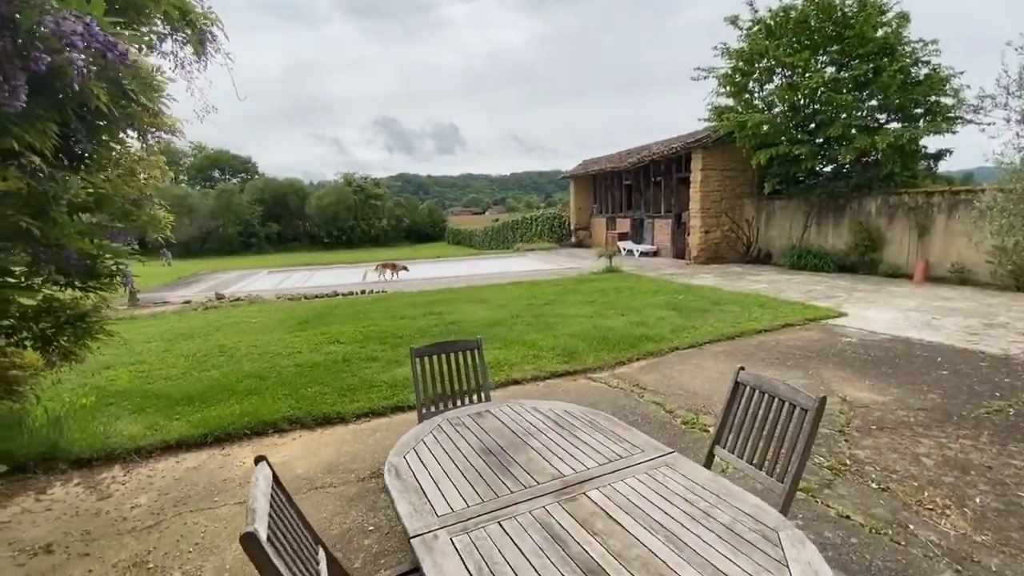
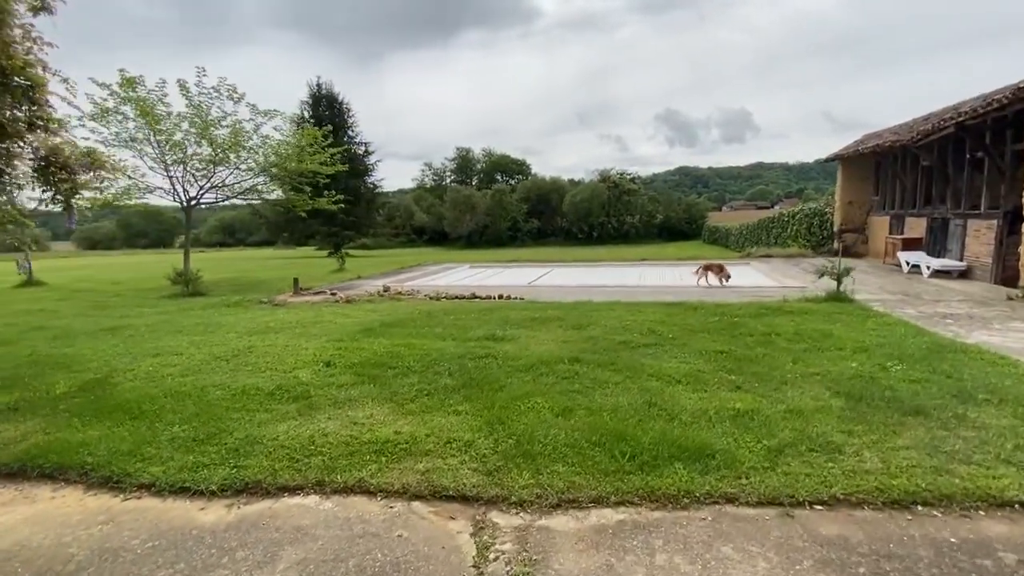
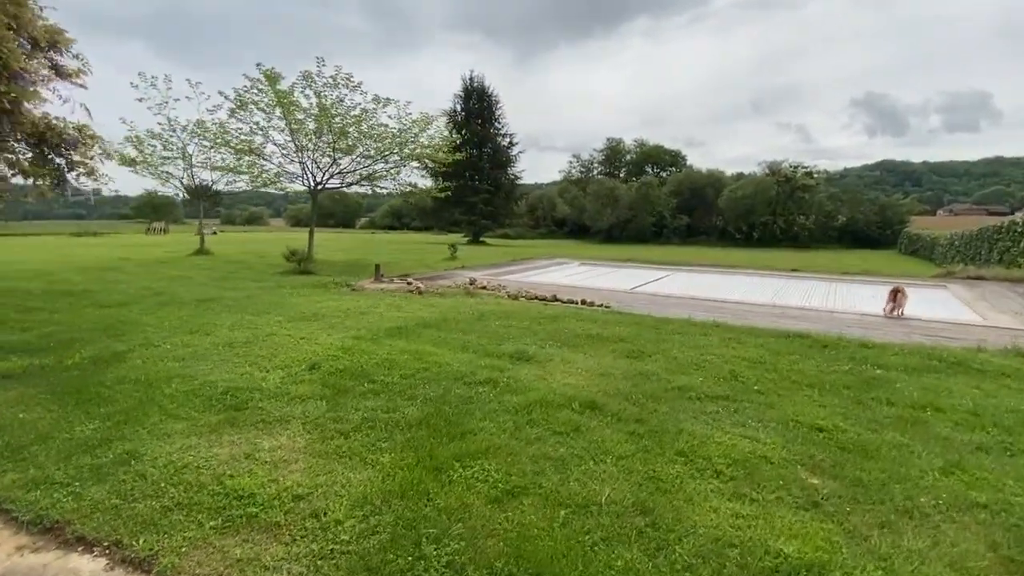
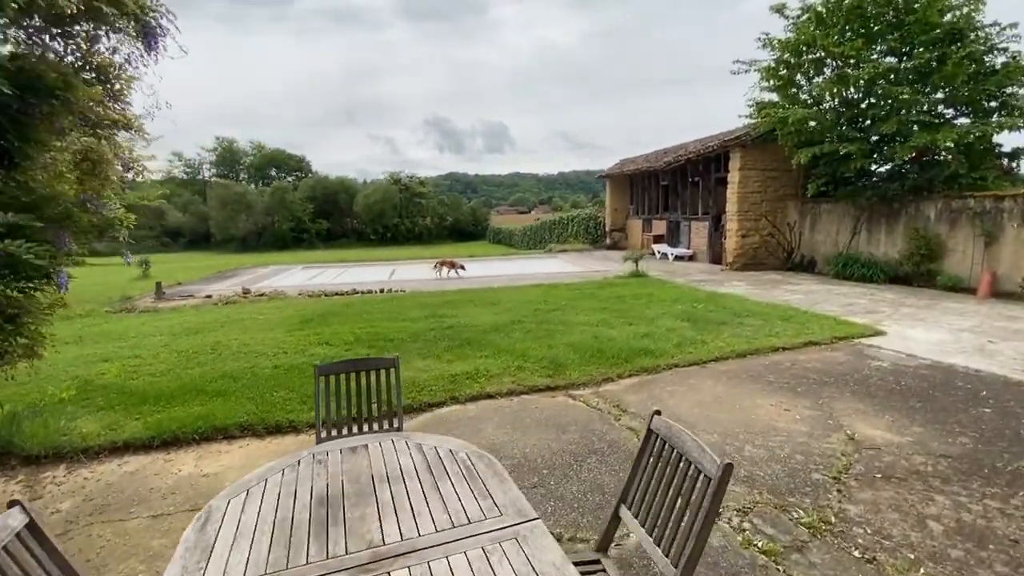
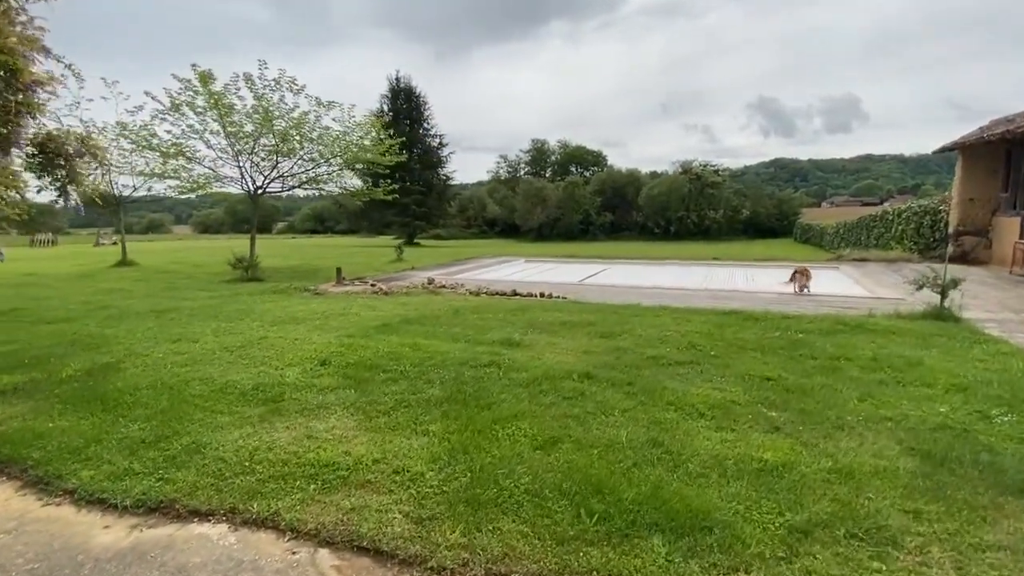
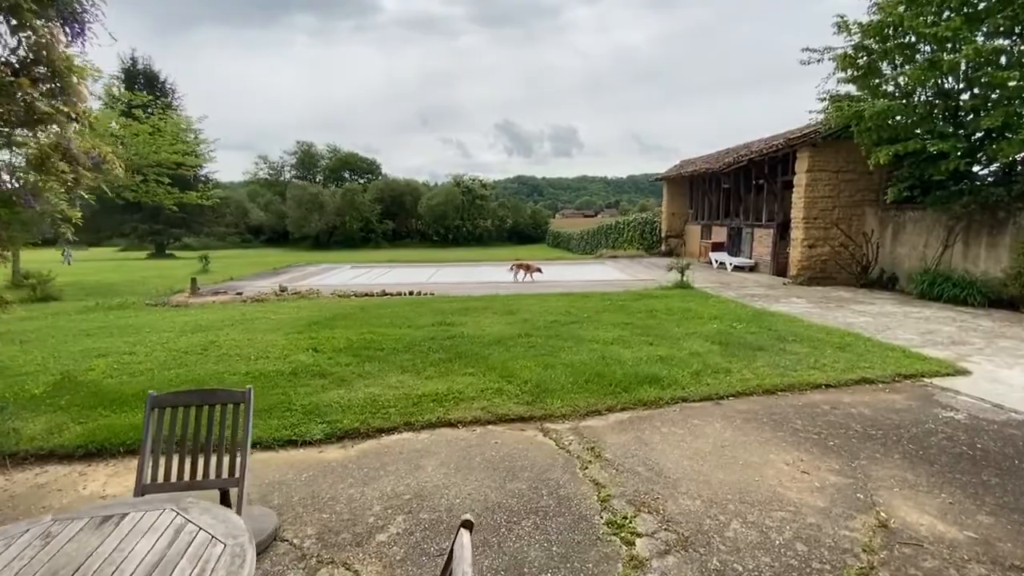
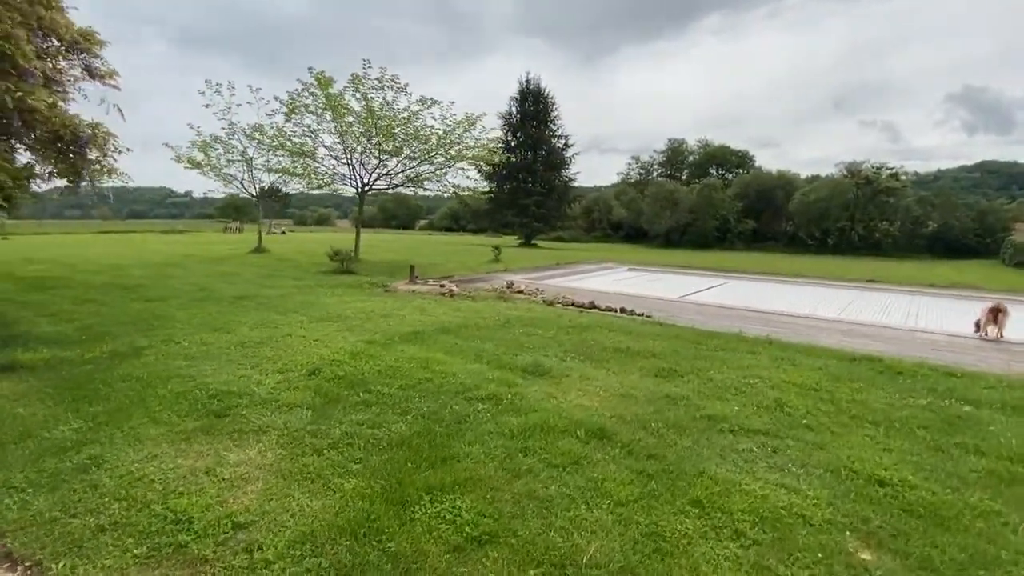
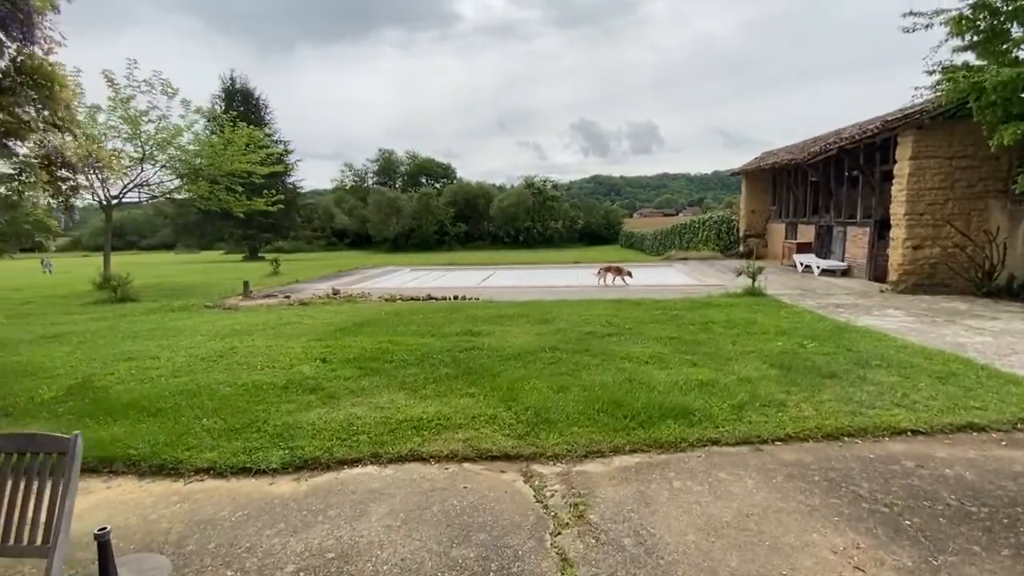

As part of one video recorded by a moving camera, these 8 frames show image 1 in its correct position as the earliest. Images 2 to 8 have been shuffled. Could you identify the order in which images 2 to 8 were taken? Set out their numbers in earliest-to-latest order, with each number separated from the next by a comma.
4, 6, 8, 2, 5, 3, 7
